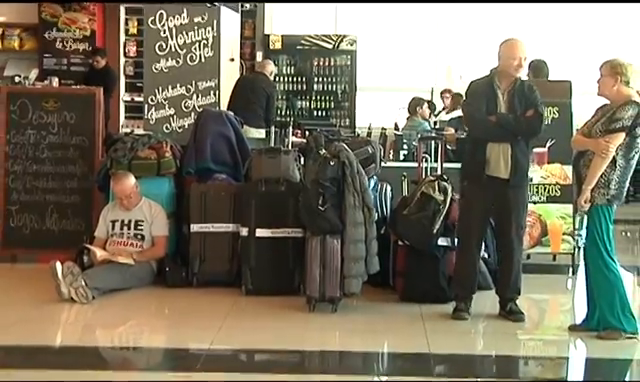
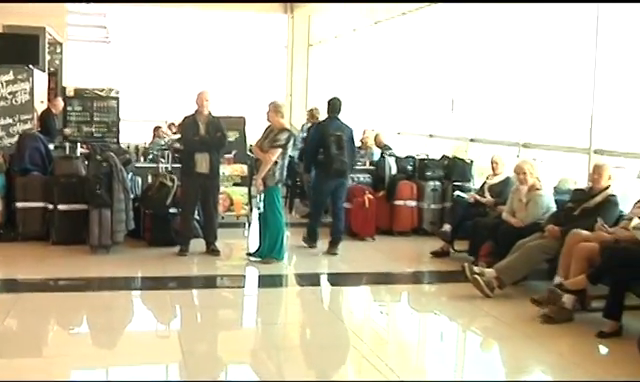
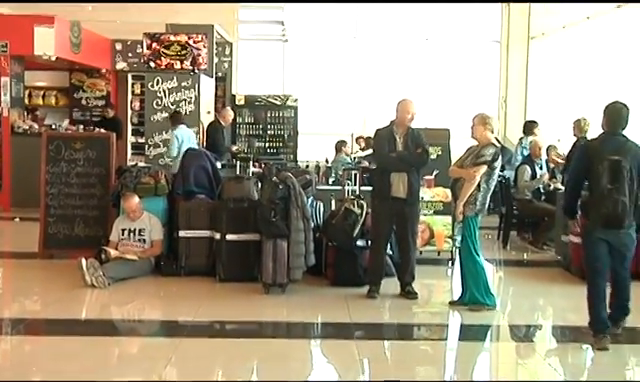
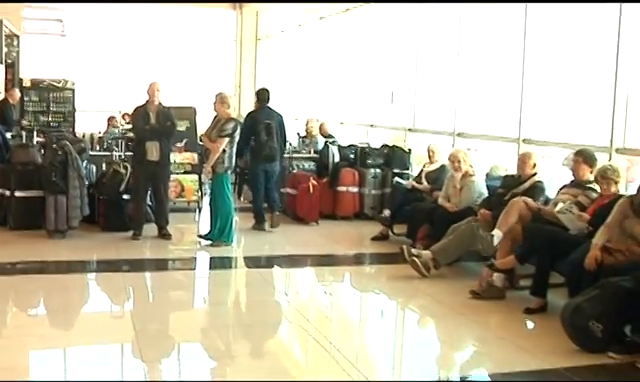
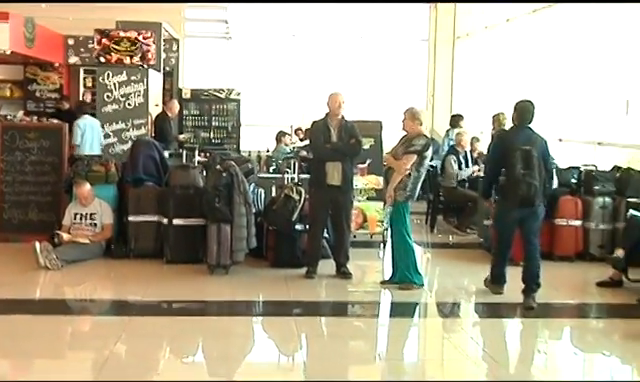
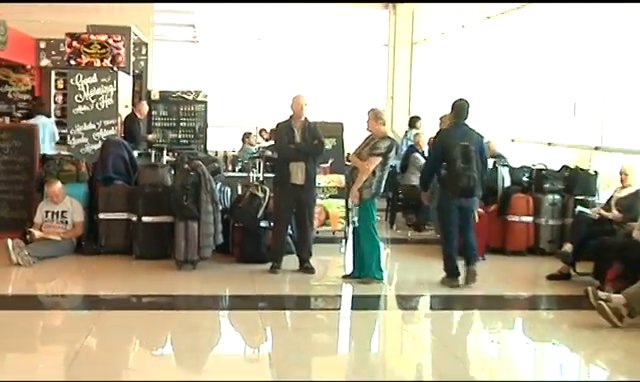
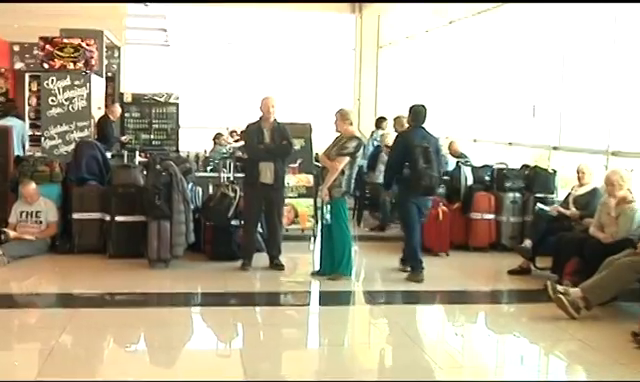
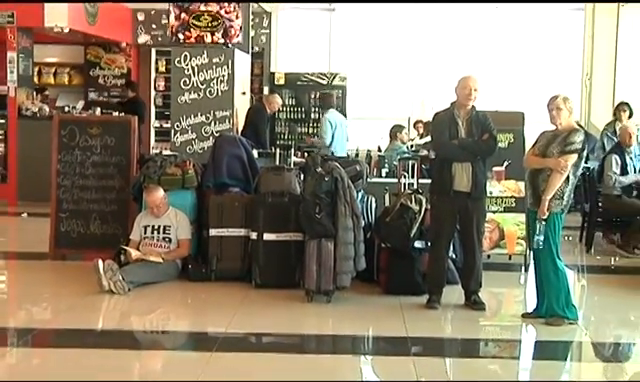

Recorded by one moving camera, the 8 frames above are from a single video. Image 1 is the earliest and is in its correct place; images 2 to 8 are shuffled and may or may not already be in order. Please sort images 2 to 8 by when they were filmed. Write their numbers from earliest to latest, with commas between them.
8, 3, 5, 6, 7, 2, 4
